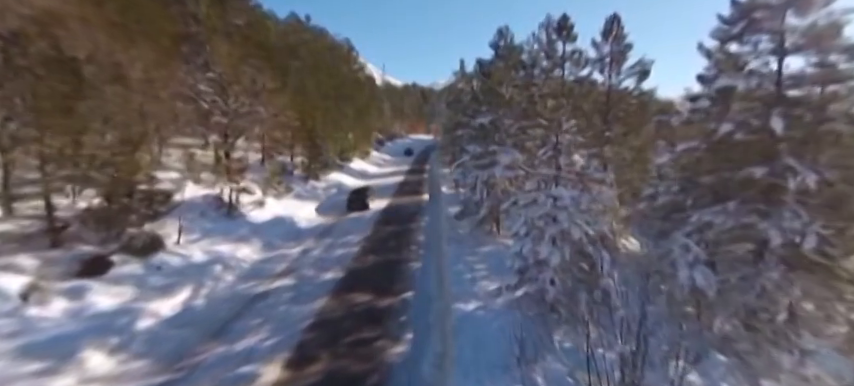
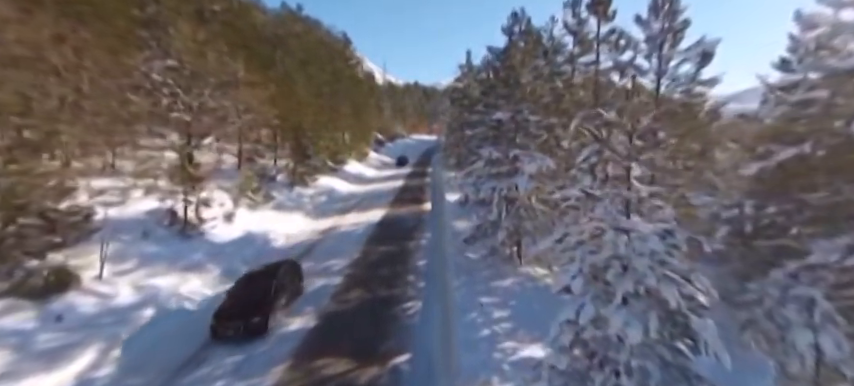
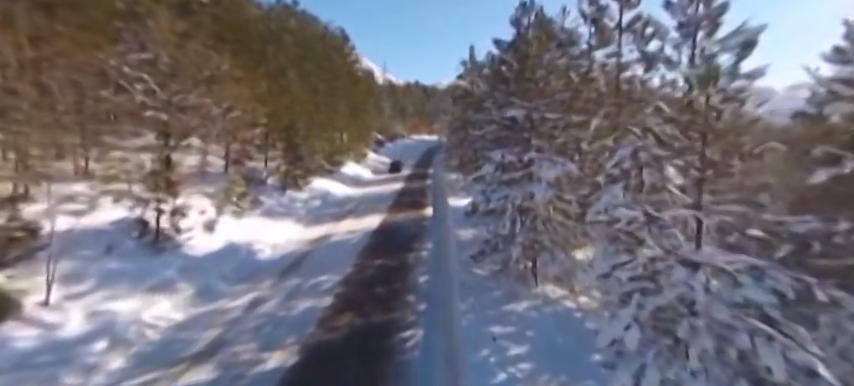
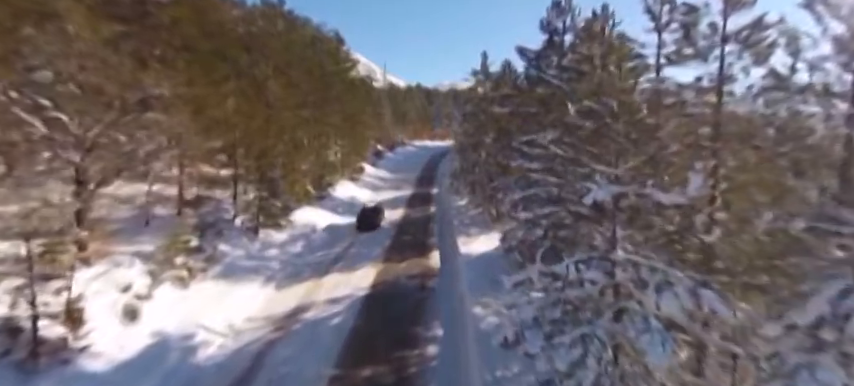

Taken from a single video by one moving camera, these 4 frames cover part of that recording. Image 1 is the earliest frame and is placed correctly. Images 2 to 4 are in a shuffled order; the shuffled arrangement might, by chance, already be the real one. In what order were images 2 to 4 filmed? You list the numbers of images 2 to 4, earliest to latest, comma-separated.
2, 3, 4
